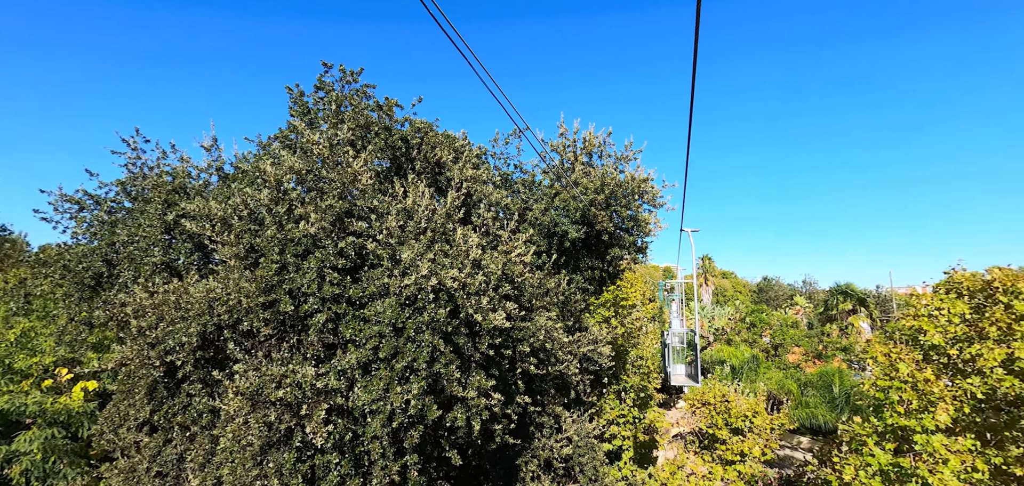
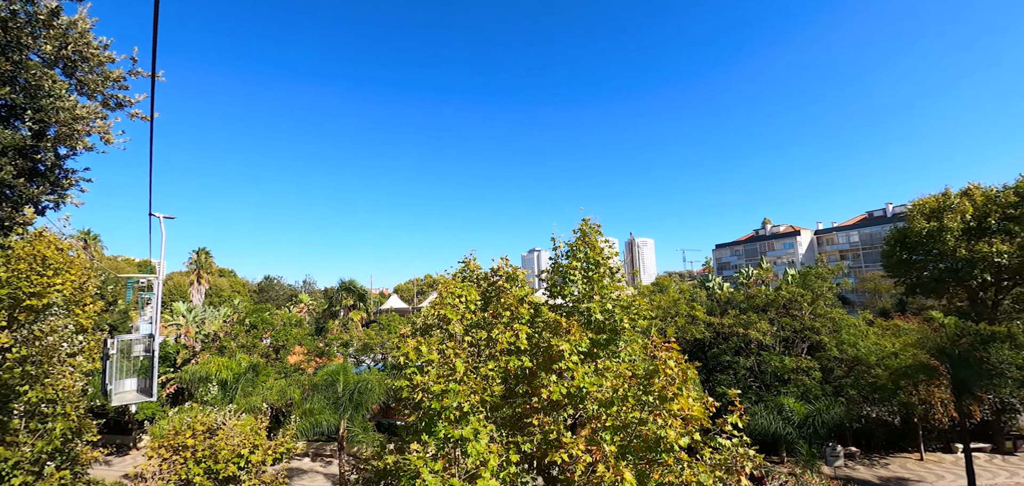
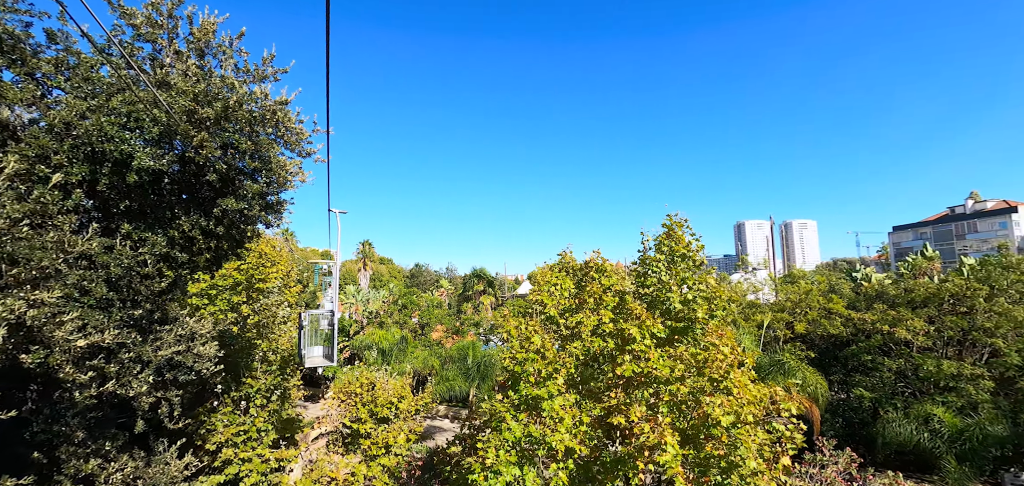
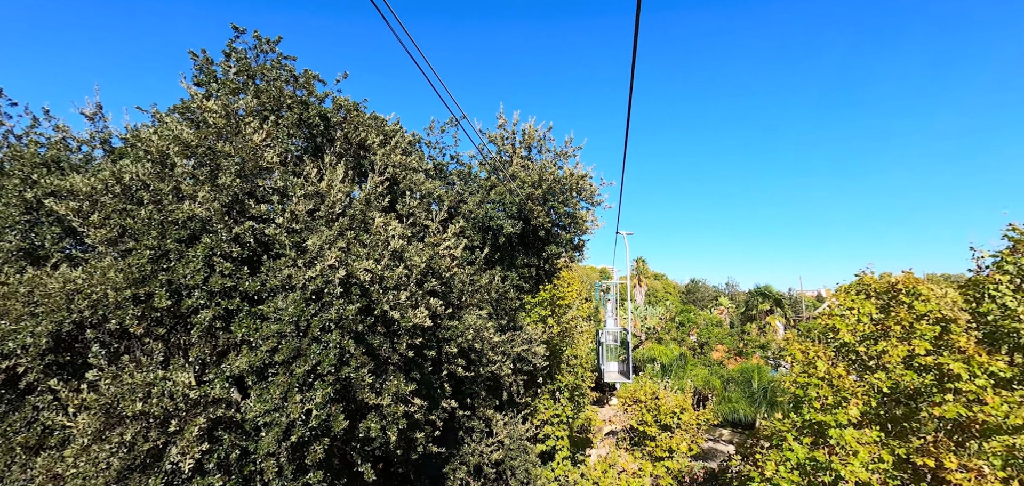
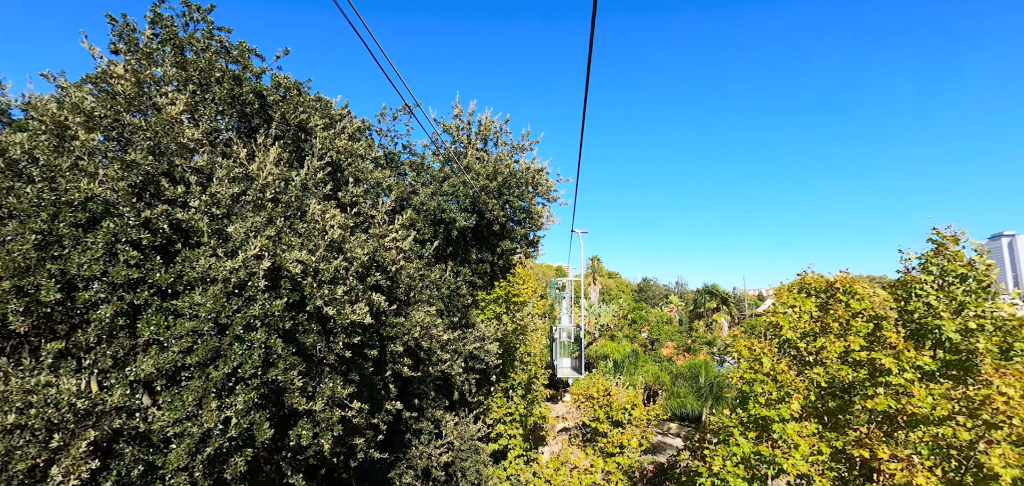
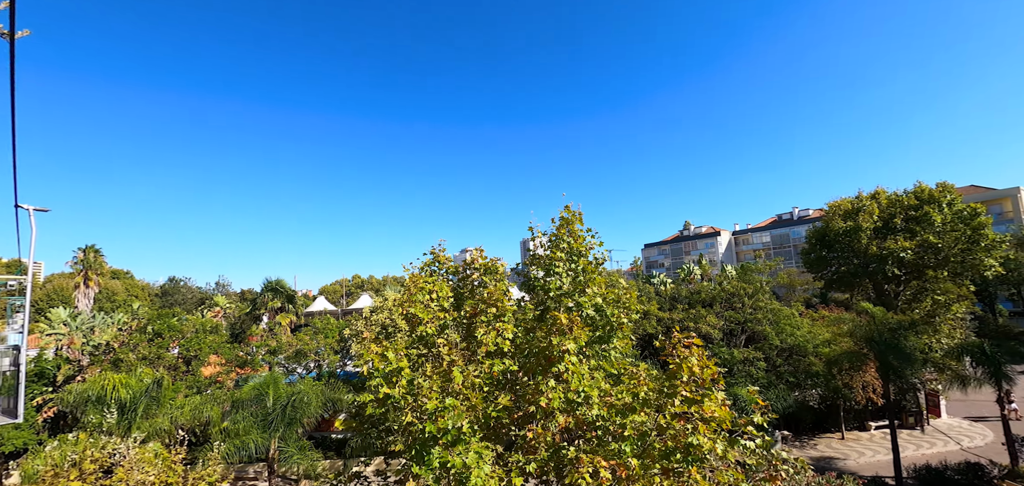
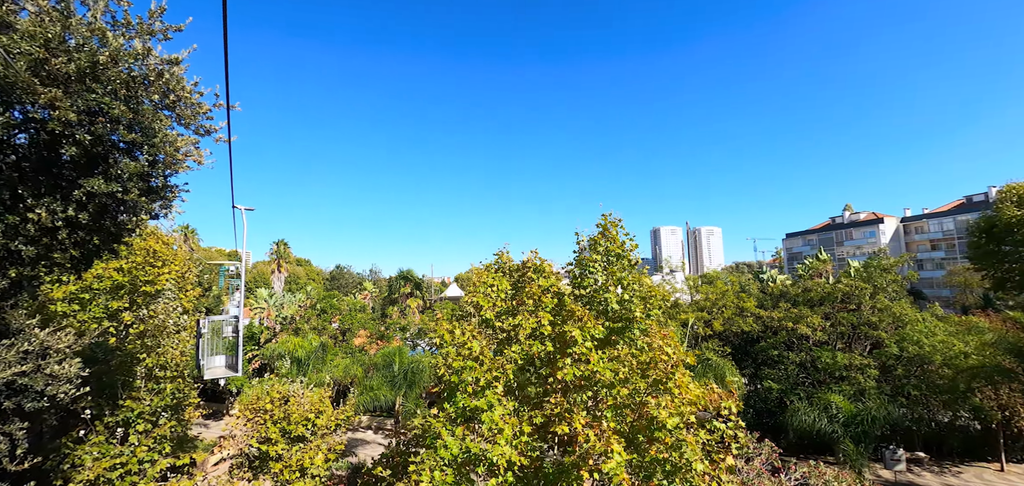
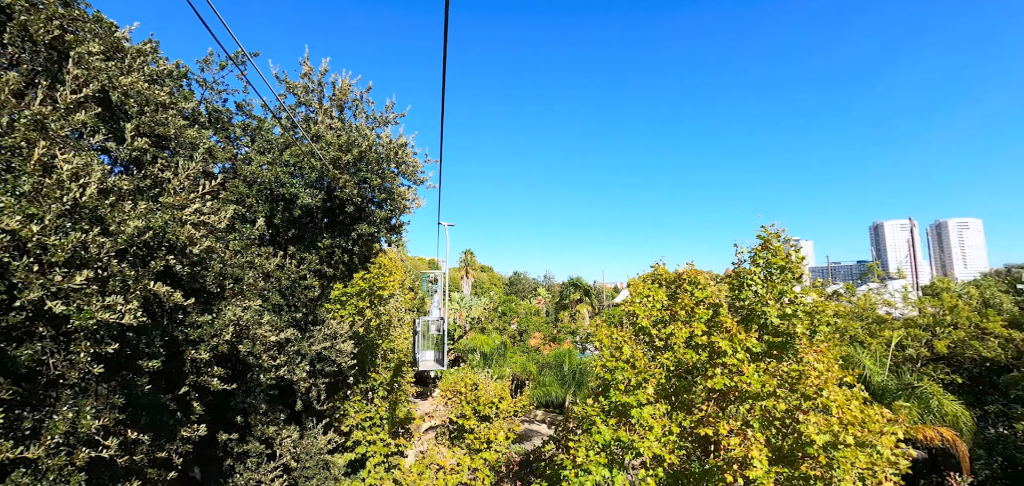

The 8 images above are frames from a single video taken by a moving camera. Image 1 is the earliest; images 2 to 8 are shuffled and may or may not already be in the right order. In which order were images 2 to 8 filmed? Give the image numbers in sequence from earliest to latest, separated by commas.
4, 5, 8, 3, 7, 2, 6
